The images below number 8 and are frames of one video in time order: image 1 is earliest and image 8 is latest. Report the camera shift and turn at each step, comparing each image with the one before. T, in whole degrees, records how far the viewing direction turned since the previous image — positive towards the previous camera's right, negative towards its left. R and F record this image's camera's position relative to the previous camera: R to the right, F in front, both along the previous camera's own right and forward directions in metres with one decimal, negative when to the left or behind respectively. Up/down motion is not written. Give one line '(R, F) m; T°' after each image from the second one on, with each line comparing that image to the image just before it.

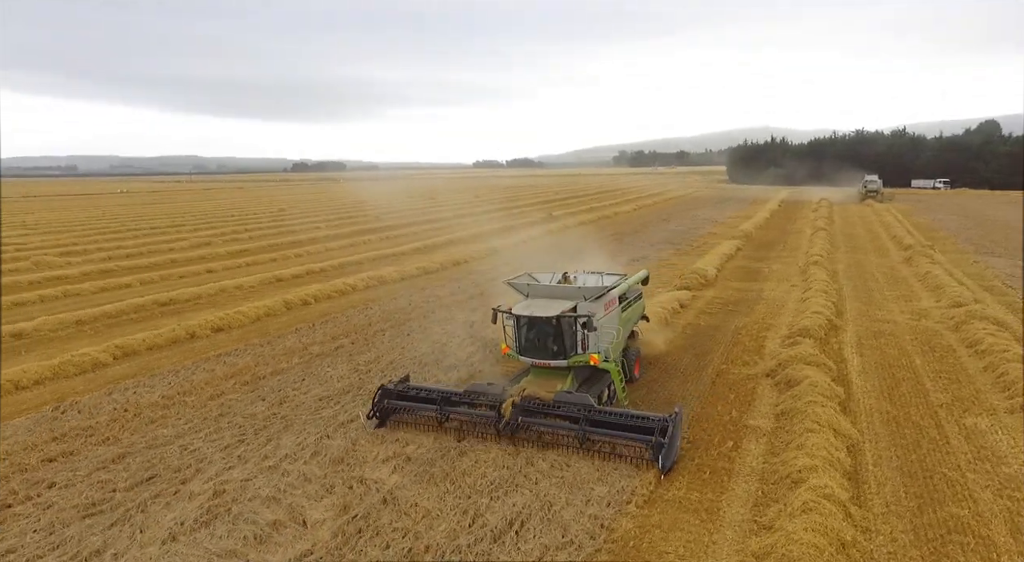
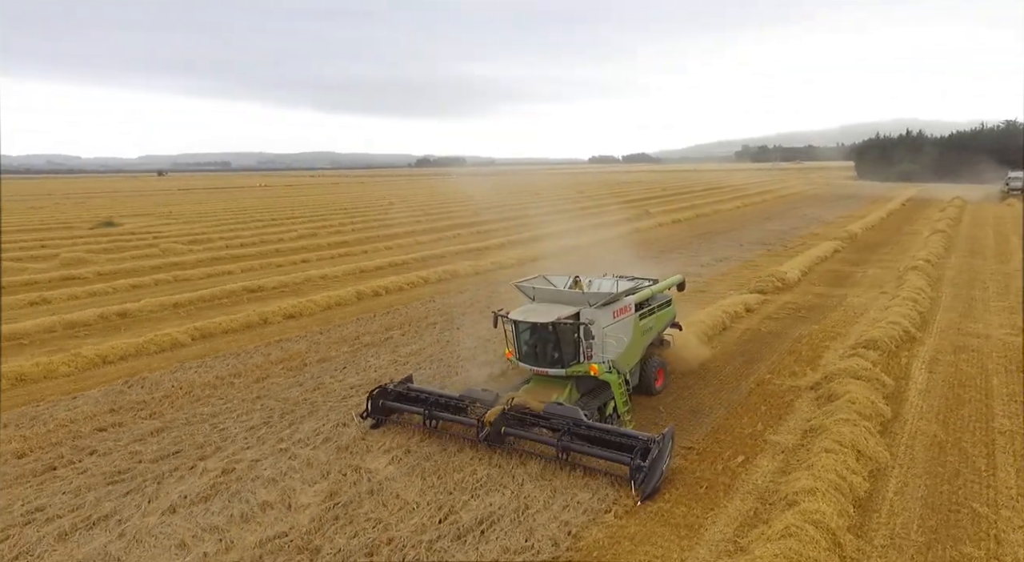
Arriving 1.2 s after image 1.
(+1.0, +0.2) m; -8°
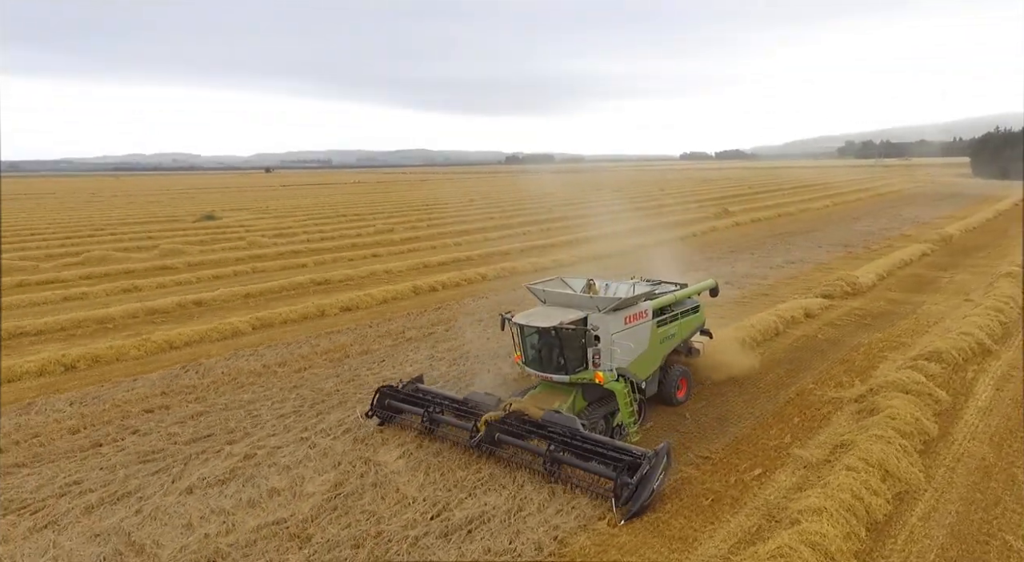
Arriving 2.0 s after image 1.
(+0.7, +0.1) m; -7°
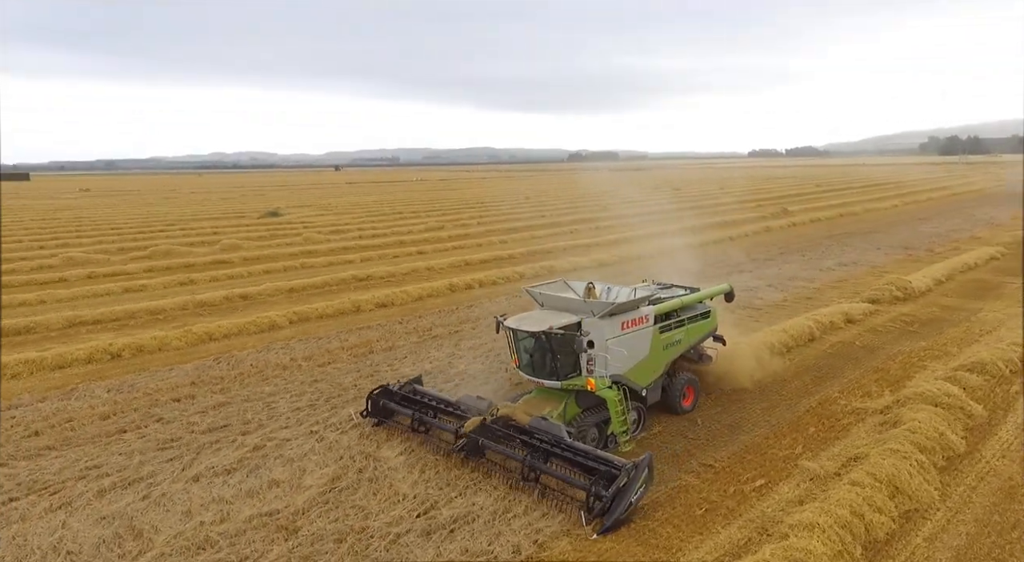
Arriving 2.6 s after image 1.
(+0.5, 0.0) m; -5°
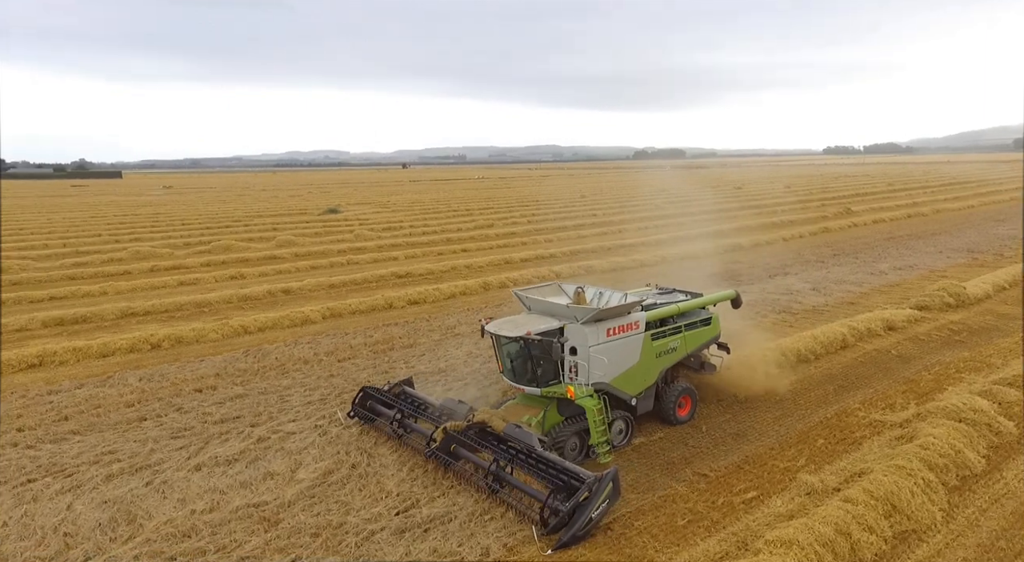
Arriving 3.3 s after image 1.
(+0.6, 0.0) m; -5°
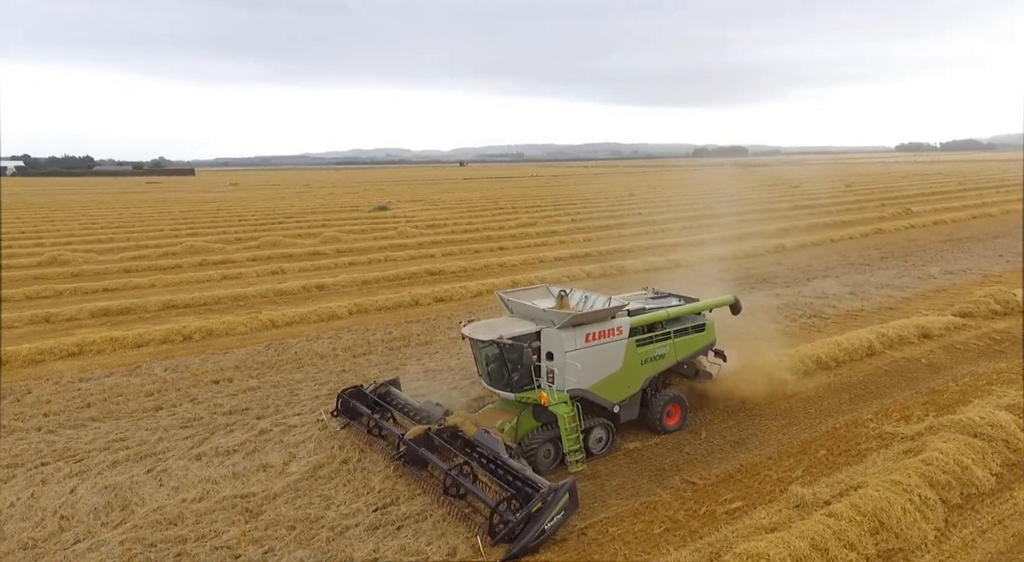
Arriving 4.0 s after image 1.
(+0.6, 0.0) m; -4°
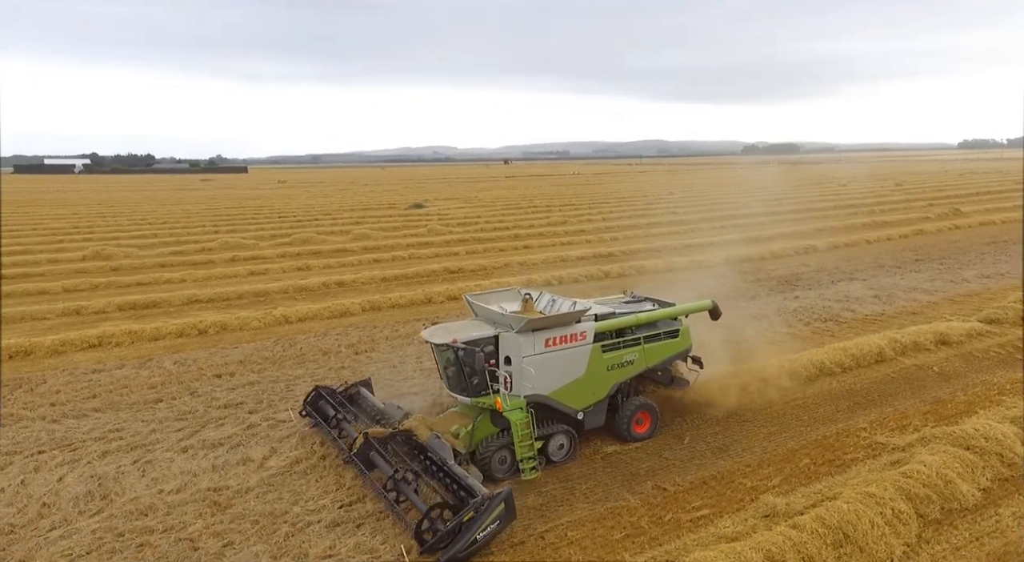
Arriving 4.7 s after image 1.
(+0.6, 0.0) m; -3°
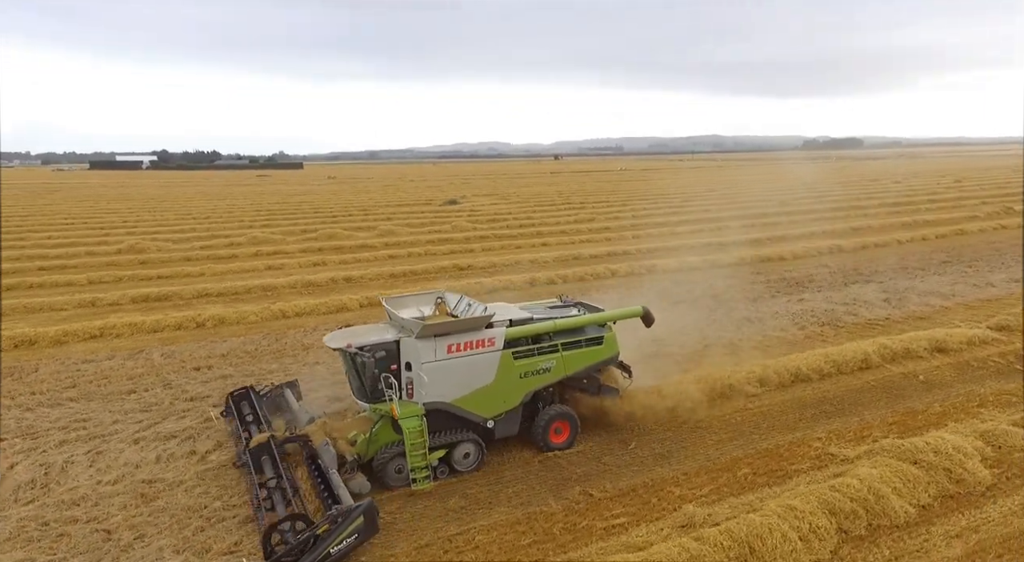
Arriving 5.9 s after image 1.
(+1.1, 0.0) m; -3°
